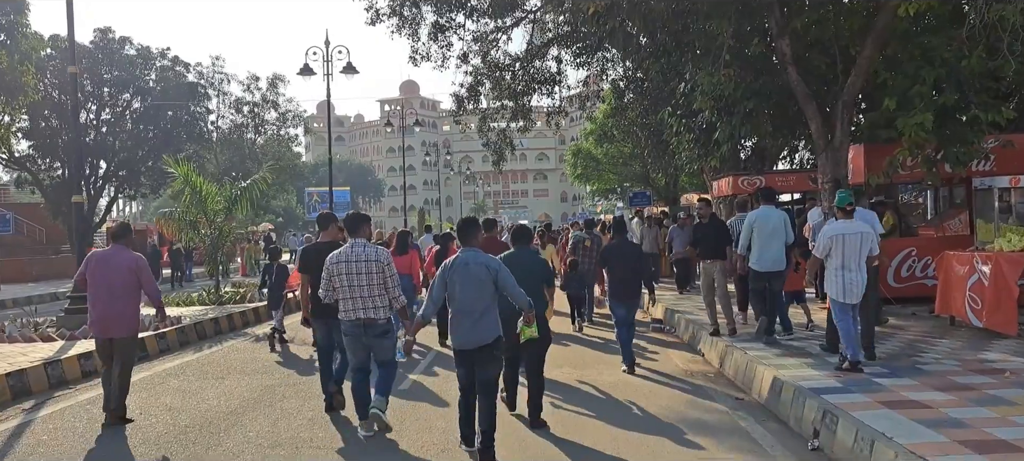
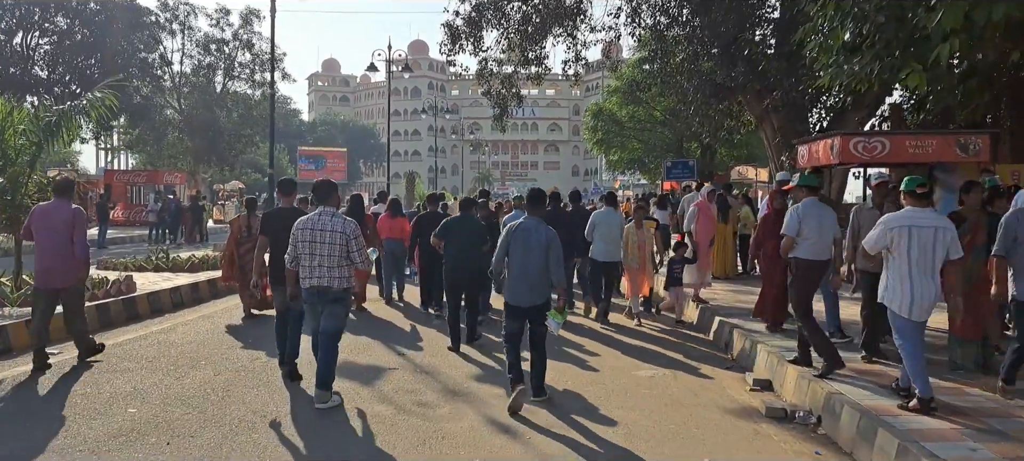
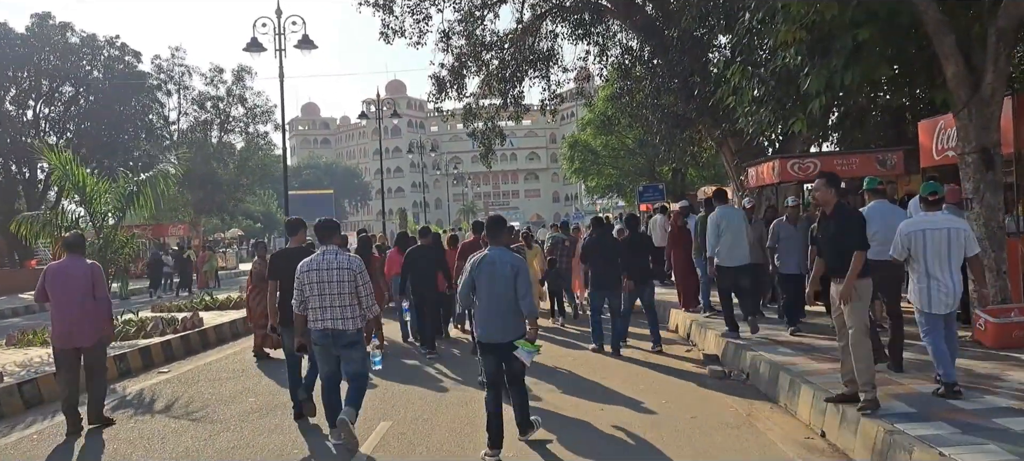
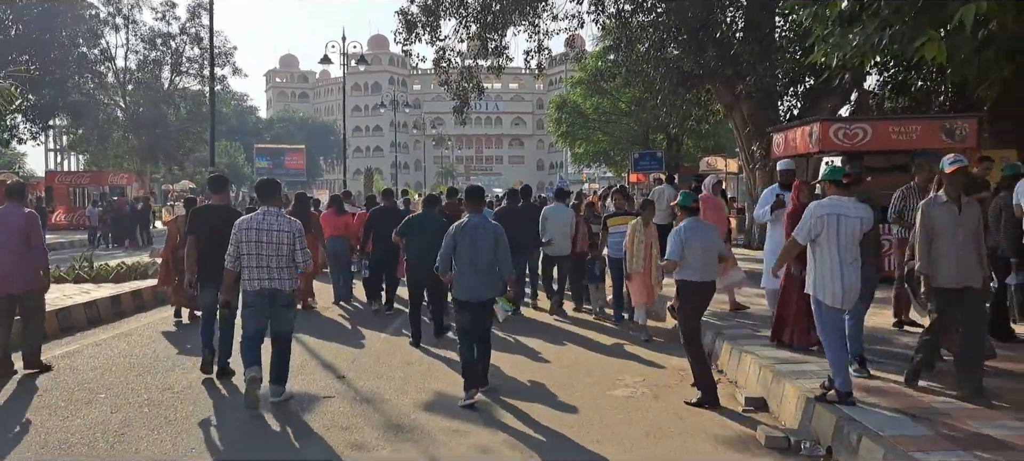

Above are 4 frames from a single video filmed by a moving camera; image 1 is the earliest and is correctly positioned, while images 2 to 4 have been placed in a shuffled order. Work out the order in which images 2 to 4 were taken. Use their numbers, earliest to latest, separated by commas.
3, 2, 4
